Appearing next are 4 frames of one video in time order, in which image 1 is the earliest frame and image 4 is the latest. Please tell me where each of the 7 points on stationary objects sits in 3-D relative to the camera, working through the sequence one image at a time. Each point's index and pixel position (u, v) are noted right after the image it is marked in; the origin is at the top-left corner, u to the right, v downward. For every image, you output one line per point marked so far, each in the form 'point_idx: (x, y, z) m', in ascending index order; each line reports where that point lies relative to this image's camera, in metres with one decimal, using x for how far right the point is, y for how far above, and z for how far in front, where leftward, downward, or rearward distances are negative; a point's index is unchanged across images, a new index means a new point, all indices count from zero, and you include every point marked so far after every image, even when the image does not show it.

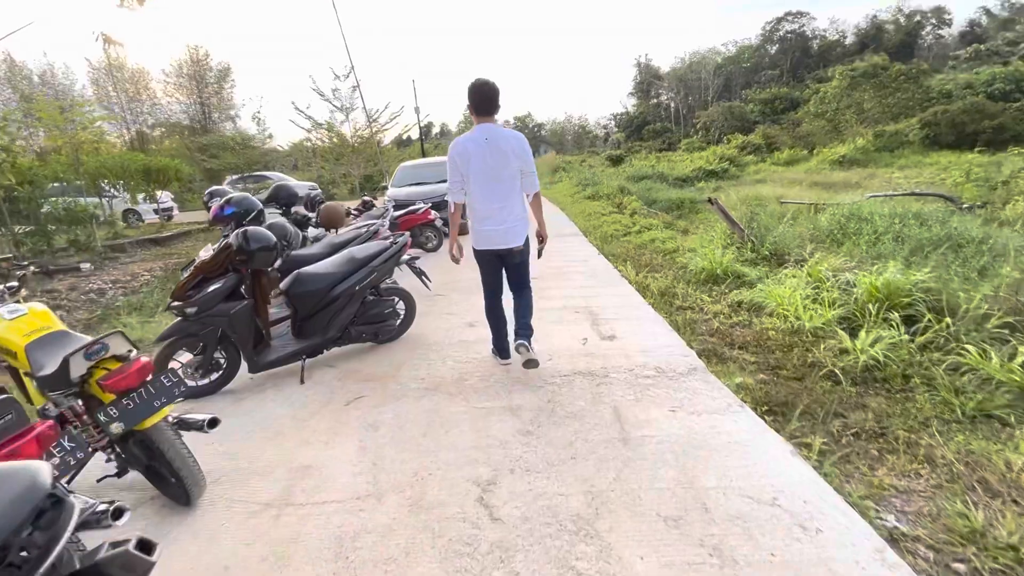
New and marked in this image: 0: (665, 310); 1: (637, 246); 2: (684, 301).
0: (+1.5, -0.2, +5.0) m
1: (+2.1, +0.7, +8.6) m
2: (+1.8, -0.1, +5.3) m
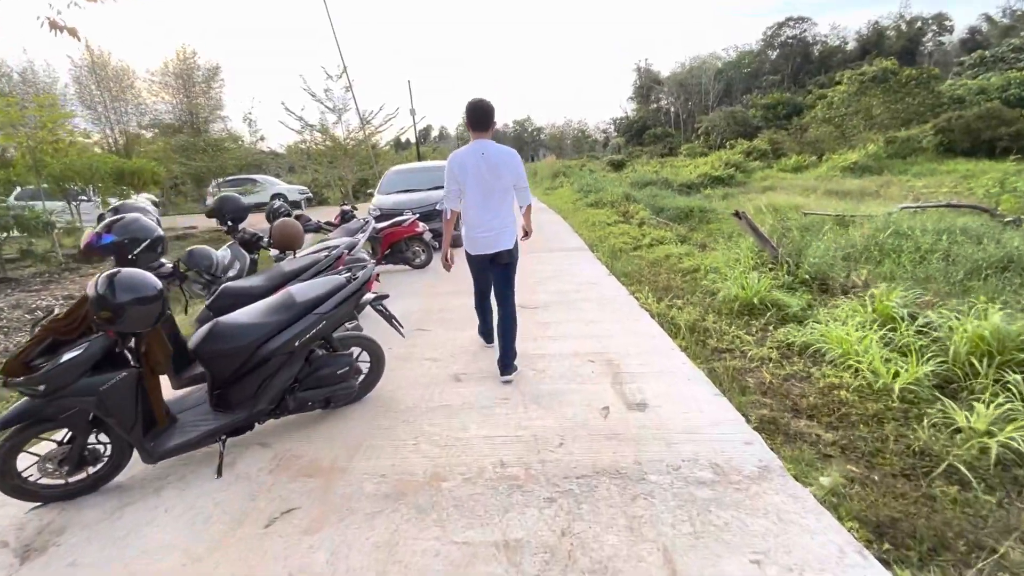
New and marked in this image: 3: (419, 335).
0: (+1.5, -0.5, +4.0) m
1: (+2.1, +0.4, +7.7) m
2: (+1.8, -0.5, +4.3) m
3: (-0.8, -0.4, +4.4) m
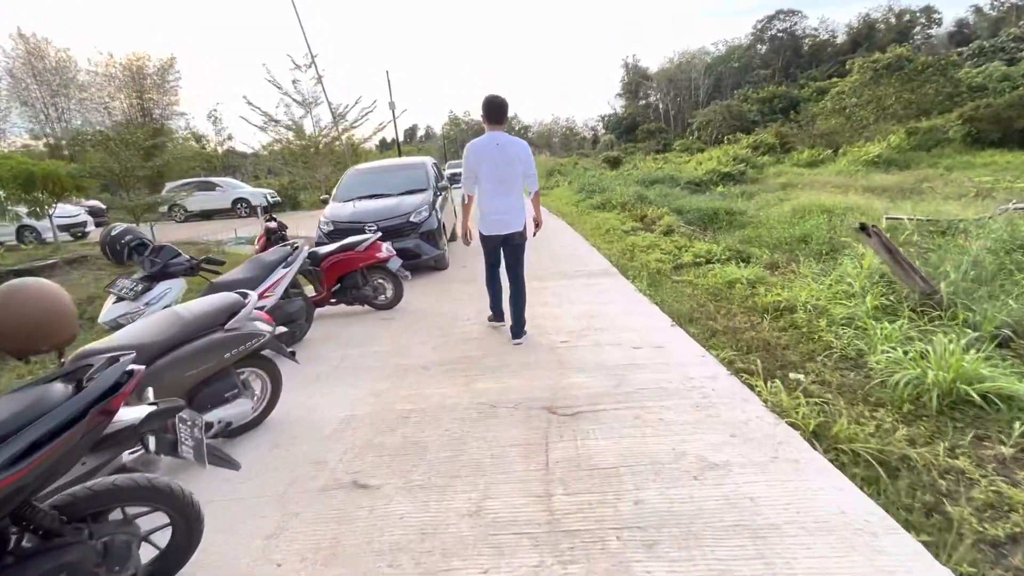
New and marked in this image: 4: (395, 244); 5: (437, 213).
0: (+1.6, -1.0, +1.8) m
1: (+2.2, -0.1, +5.5) m
2: (+1.9, -0.9, +2.1) m
3: (-0.7, -0.9, +2.1) m
4: (-1.5, +0.5, +6.3) m
5: (-1.0, +1.0, +6.8) m
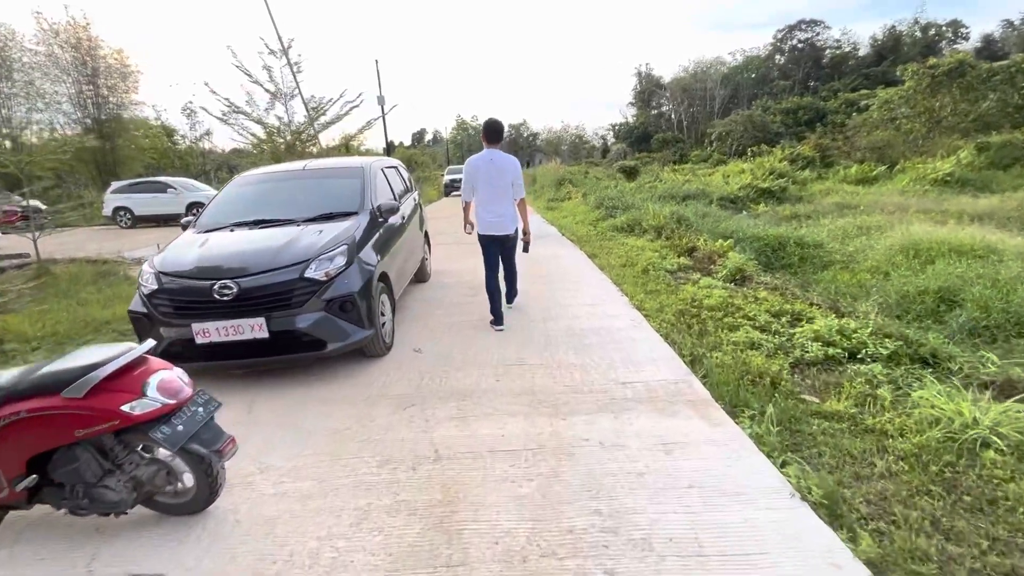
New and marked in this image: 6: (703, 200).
0: (+1.5, -1.8, -1.3) m
1: (+2.1, -0.9, +2.4) m
2: (+1.8, -1.7, -1.0) m
3: (-0.8, -1.6, -1.0) m
4: (-1.5, -0.2, +3.3) m
5: (-1.1, +0.2, +3.8) m
6: (+6.2, +2.8, +16.3) m
